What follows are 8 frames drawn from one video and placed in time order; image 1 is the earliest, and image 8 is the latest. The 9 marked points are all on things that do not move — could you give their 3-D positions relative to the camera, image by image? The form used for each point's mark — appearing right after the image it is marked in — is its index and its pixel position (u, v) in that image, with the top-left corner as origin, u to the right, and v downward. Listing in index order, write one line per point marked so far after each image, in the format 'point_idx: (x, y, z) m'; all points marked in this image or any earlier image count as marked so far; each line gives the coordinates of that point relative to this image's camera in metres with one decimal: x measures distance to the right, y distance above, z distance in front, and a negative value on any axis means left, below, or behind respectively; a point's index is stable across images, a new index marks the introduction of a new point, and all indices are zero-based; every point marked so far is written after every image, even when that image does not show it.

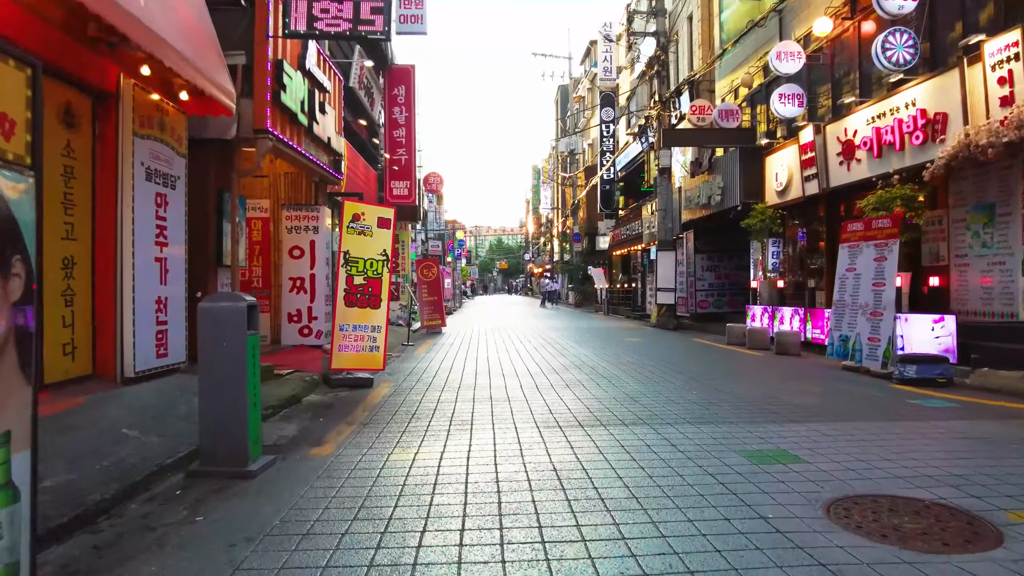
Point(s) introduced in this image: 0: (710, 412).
0: (+1.9, -1.2, +6.5) m
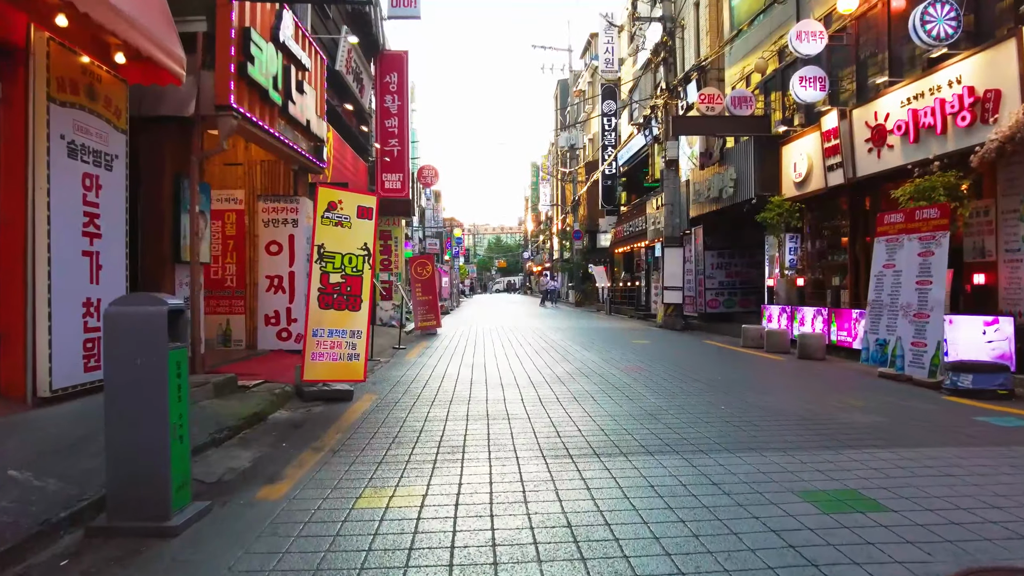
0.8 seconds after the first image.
0: (+1.9, -1.2, +5.5) m
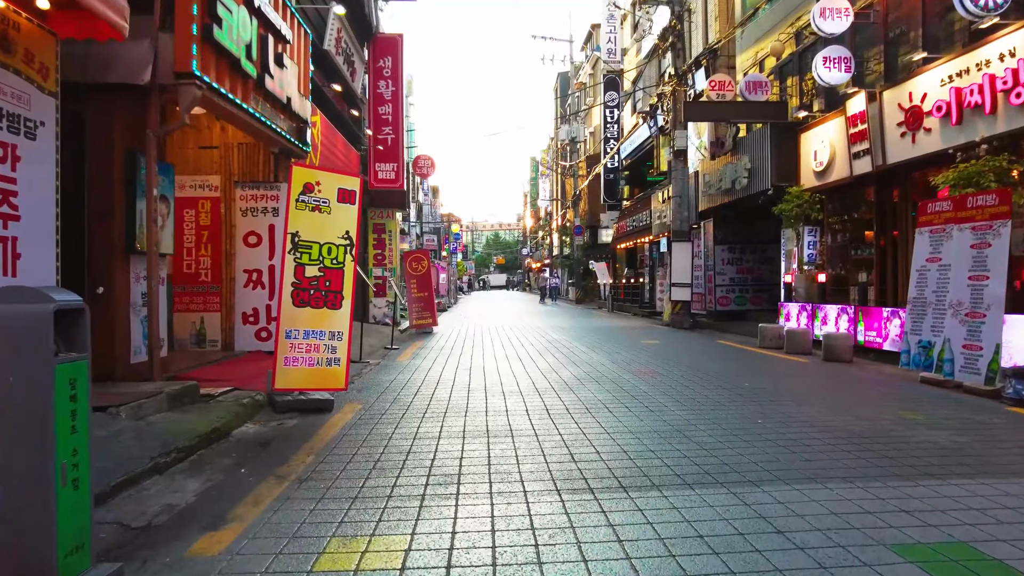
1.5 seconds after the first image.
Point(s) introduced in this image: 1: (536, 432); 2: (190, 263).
0: (+1.9, -1.2, +4.5) m
1: (+0.2, -1.2, +5.6) m
2: (-4.6, +0.3, +9.8) m
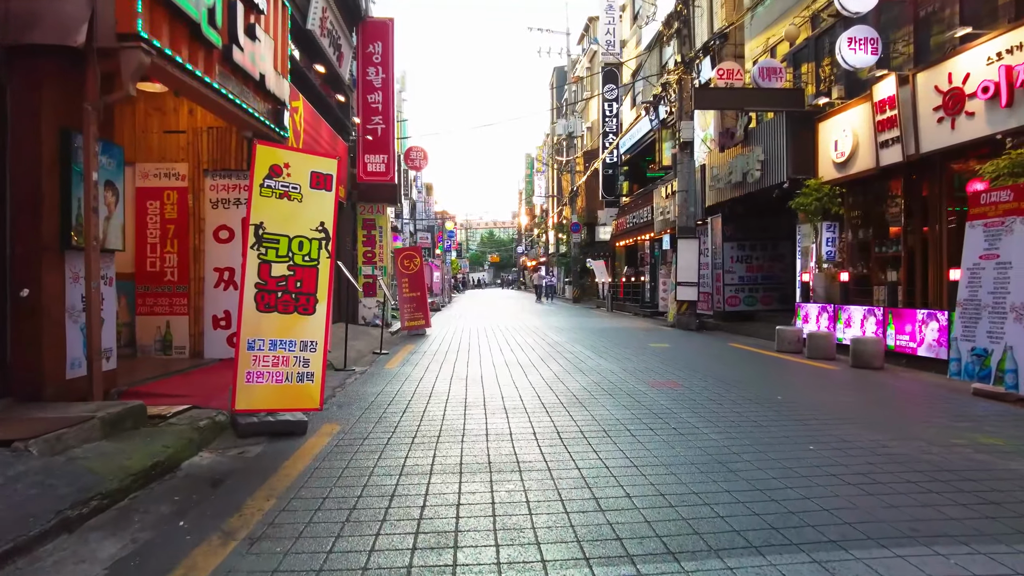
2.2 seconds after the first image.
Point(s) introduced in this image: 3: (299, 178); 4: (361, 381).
0: (+2.0, -1.2, +3.6) m
1: (+0.2, -1.2, +4.6) m
2: (-4.6, +0.3, +8.7) m
3: (-1.7, +0.9, +5.5) m
4: (-1.9, -1.2, +8.6) m
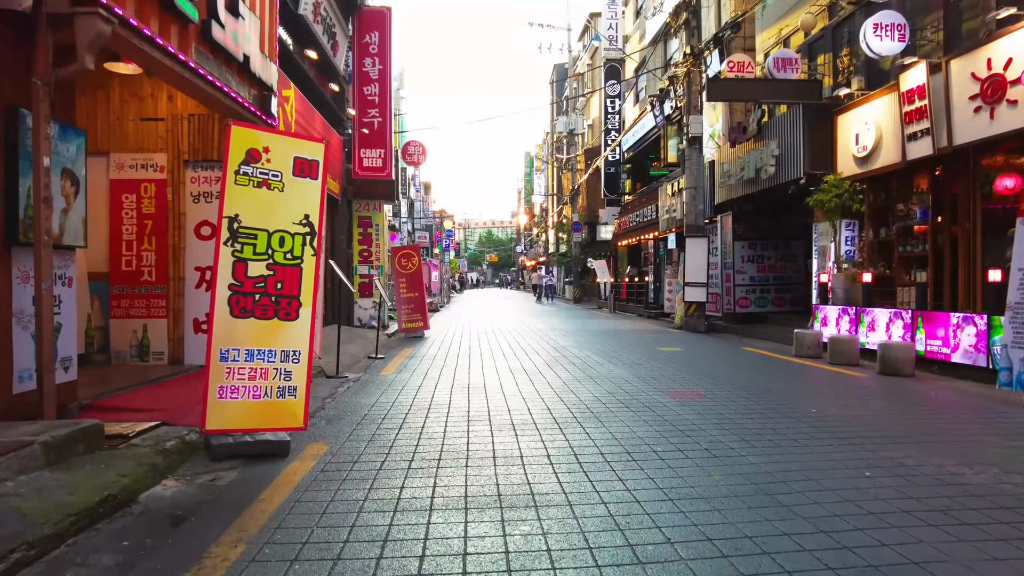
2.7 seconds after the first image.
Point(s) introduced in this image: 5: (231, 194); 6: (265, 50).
0: (+2.1, -1.2, +2.9) m
1: (+0.3, -1.2, +3.9) m
2: (-4.5, +0.3, +8.1) m
3: (-1.6, +0.9, +4.8) m
4: (-1.9, -1.2, +7.9) m
5: (-1.9, +0.6, +4.6) m
6: (-3.0, +2.9, +8.2) m
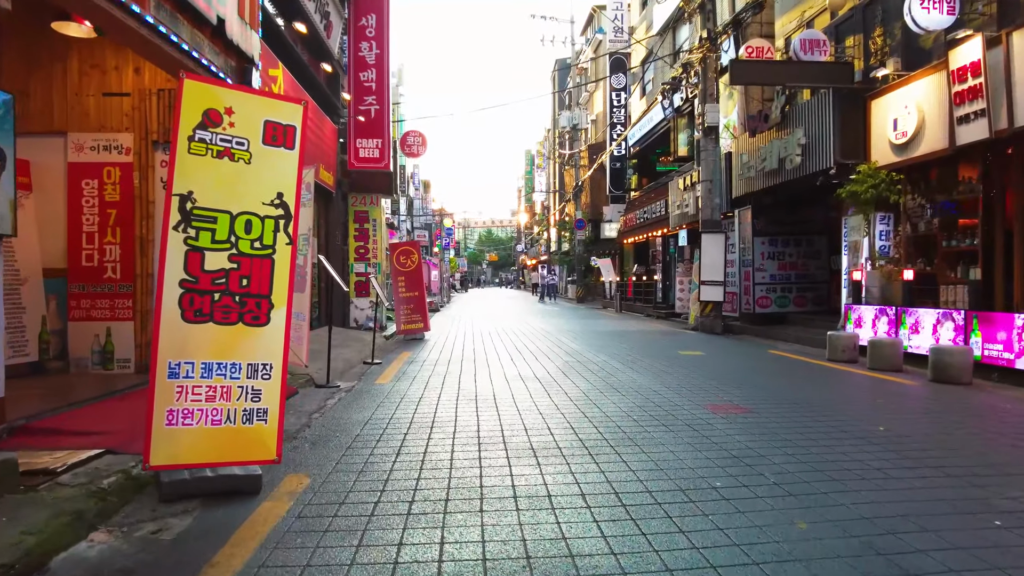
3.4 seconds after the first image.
0: (+2.2, -1.2, +2.0) m
1: (+0.5, -1.2, +3.0) m
2: (-4.4, +0.4, +7.1) m
3: (-1.5, +0.9, +3.8) m
4: (-1.7, -1.2, +6.9) m
5: (-1.8, +0.7, +3.7) m
6: (-2.9, +2.9, +7.2) m
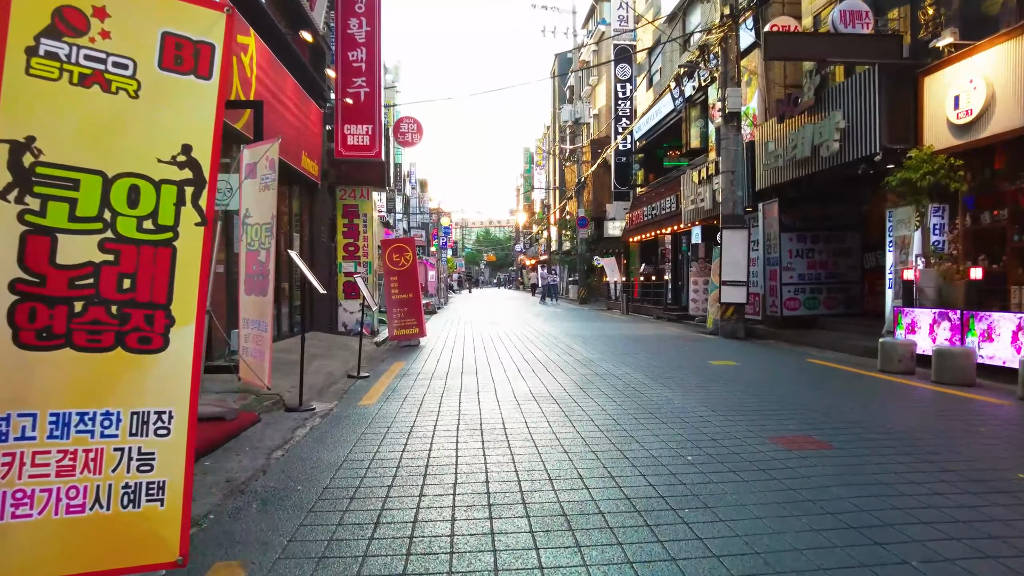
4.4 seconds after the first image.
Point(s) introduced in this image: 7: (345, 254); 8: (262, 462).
0: (+2.4, -1.2, +0.6) m
1: (+0.6, -1.2, +1.6) m
2: (-4.3, +0.3, +5.7) m
3: (-1.4, +0.9, +2.4) m
4: (-1.6, -1.2, +5.5) m
5: (-1.6, +0.6, +2.3) m
6: (-2.7, +2.9, +5.8) m
7: (-3.5, +0.7, +14.0) m
8: (-1.8, -1.2, +4.8) m
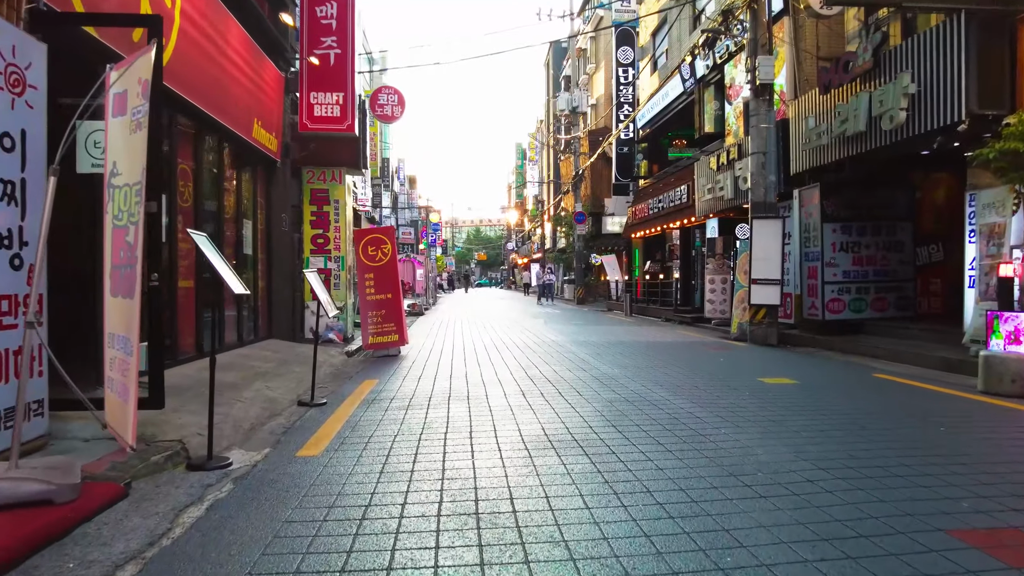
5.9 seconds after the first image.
0: (+2.5, -1.2, -1.5) m
1: (+0.7, -1.2, -0.5) m
2: (-4.2, +0.3, +3.5) m
3: (-1.2, +0.9, +0.3) m
4: (-1.5, -1.2, +3.4) m
5: (-1.5, +0.6, +0.1) m
6: (-2.7, +2.9, +3.6) m
7: (-3.5, +0.7, +11.8) m
8: (-1.7, -1.2, +2.7) m
